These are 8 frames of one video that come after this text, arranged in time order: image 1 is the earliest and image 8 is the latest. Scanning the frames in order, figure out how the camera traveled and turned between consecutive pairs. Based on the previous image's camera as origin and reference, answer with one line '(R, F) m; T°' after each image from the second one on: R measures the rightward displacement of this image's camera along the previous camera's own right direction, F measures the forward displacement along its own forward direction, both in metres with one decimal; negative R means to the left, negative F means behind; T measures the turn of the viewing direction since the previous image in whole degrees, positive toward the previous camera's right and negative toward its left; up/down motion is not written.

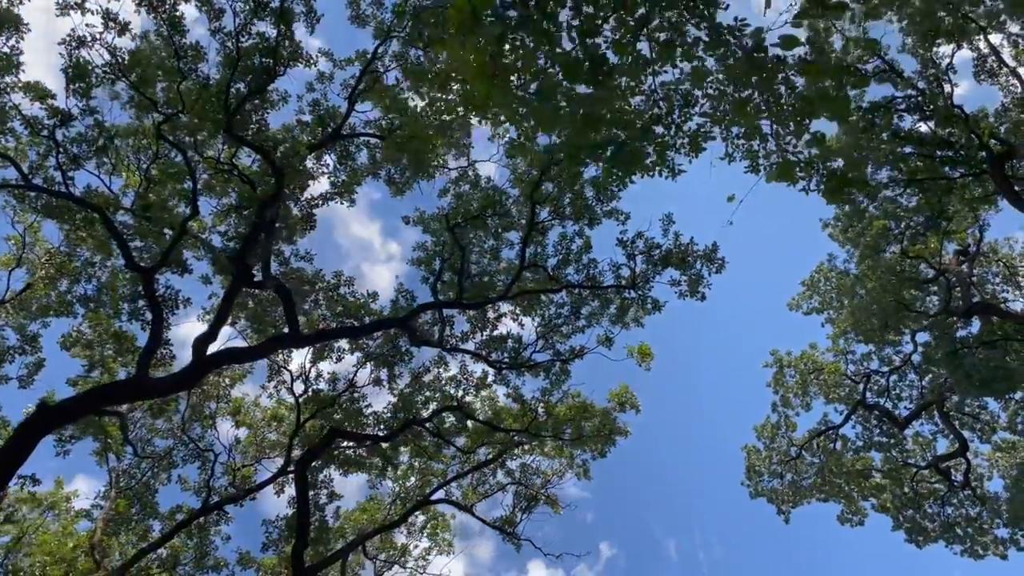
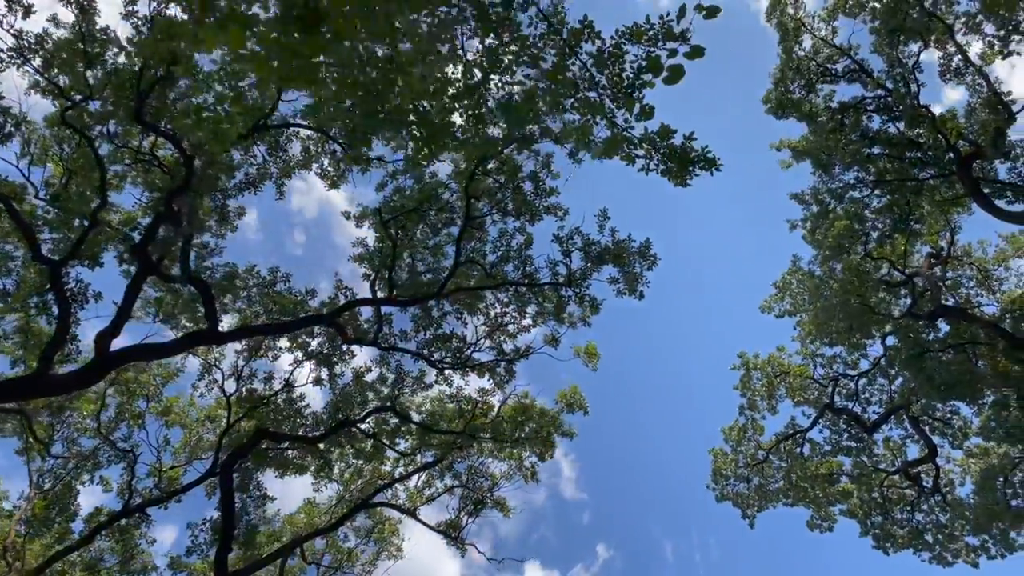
(+0.5, +0.2) m; 0°
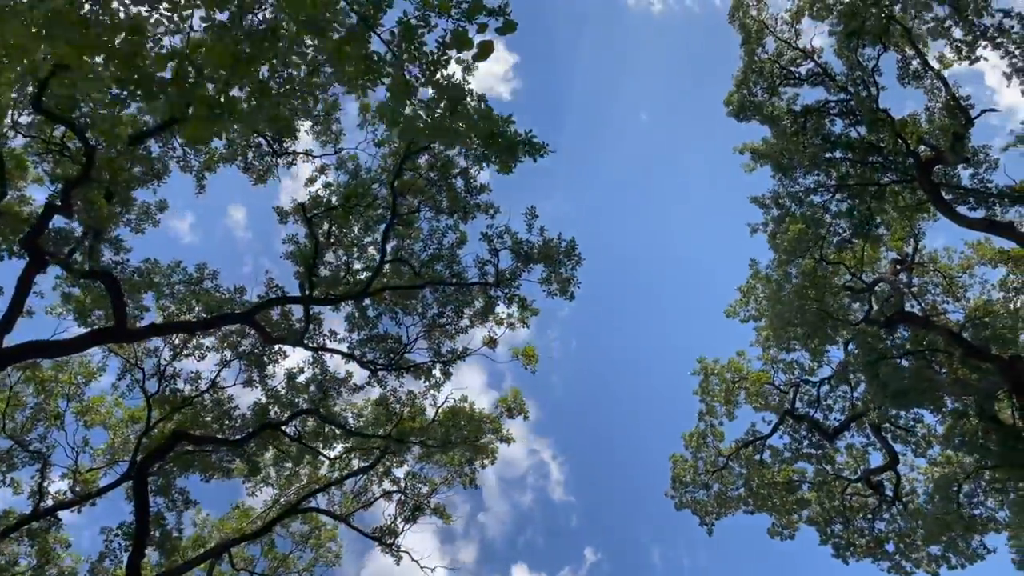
(+0.5, +0.2) m; +1°
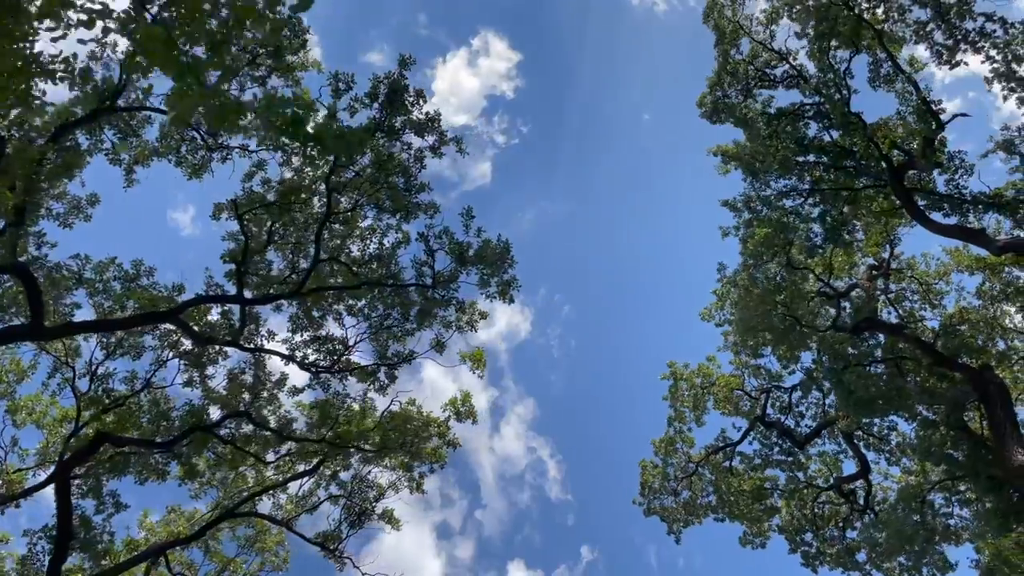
(+0.5, +0.2) m; 0°
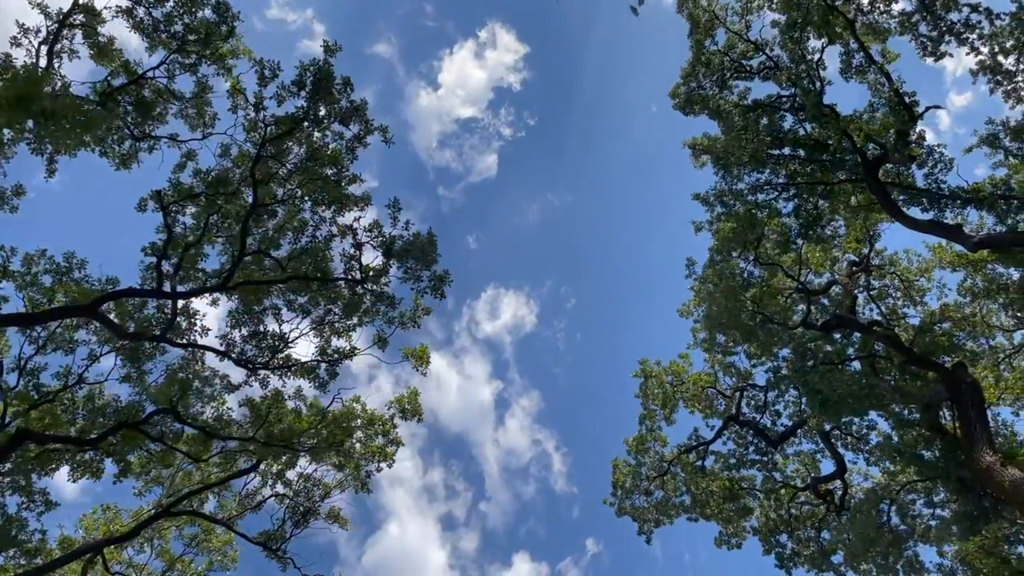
(+0.6, +0.2) m; -1°
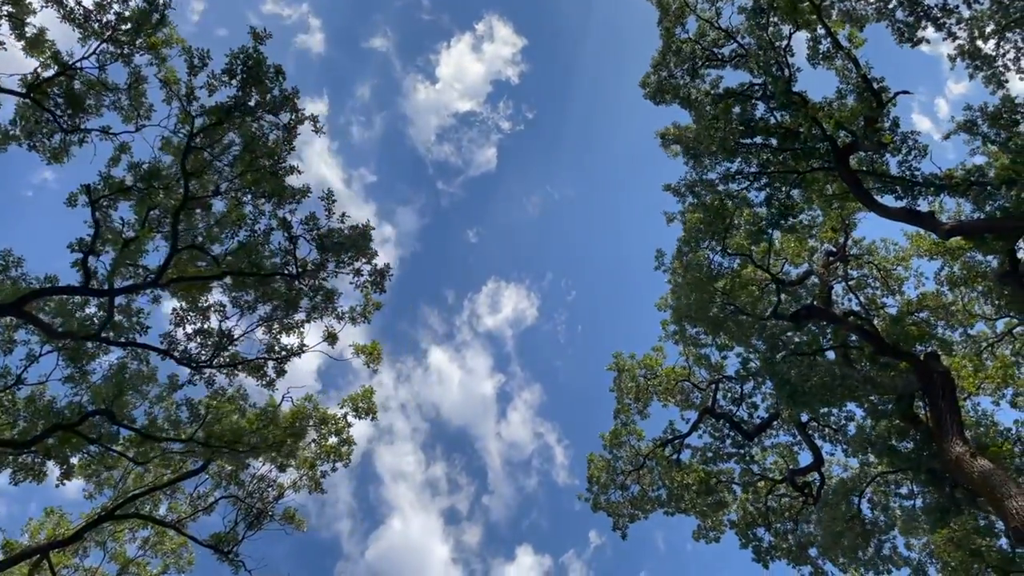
(+0.4, +0.2) m; 0°
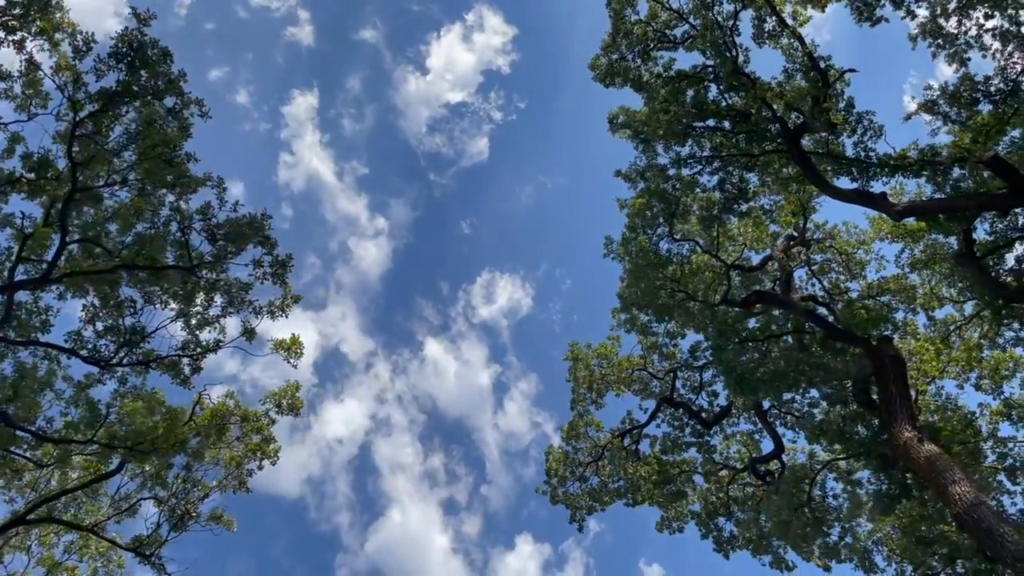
(+0.6, +0.2) m; 0°
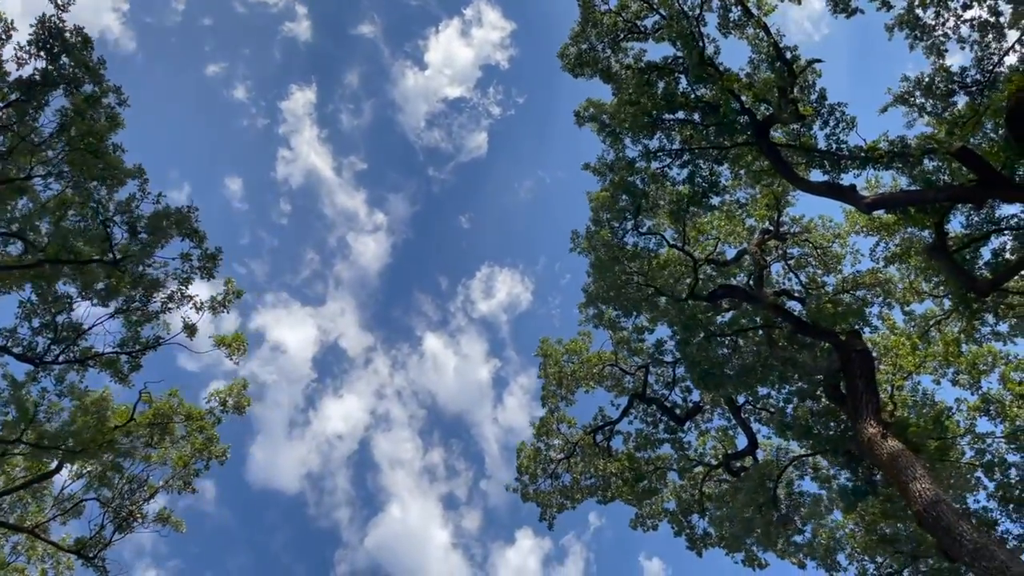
(+0.4, +0.2) m; 0°
